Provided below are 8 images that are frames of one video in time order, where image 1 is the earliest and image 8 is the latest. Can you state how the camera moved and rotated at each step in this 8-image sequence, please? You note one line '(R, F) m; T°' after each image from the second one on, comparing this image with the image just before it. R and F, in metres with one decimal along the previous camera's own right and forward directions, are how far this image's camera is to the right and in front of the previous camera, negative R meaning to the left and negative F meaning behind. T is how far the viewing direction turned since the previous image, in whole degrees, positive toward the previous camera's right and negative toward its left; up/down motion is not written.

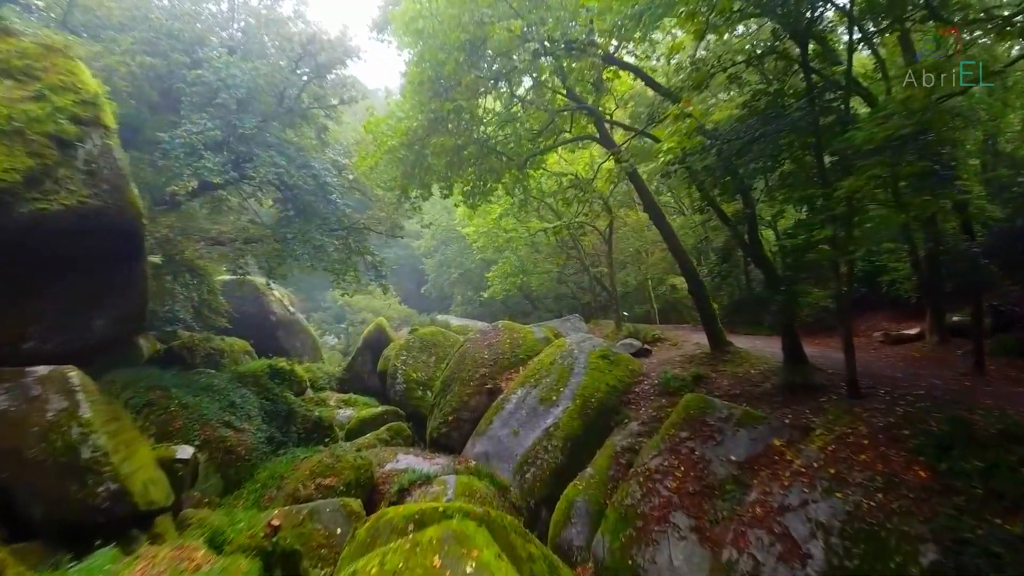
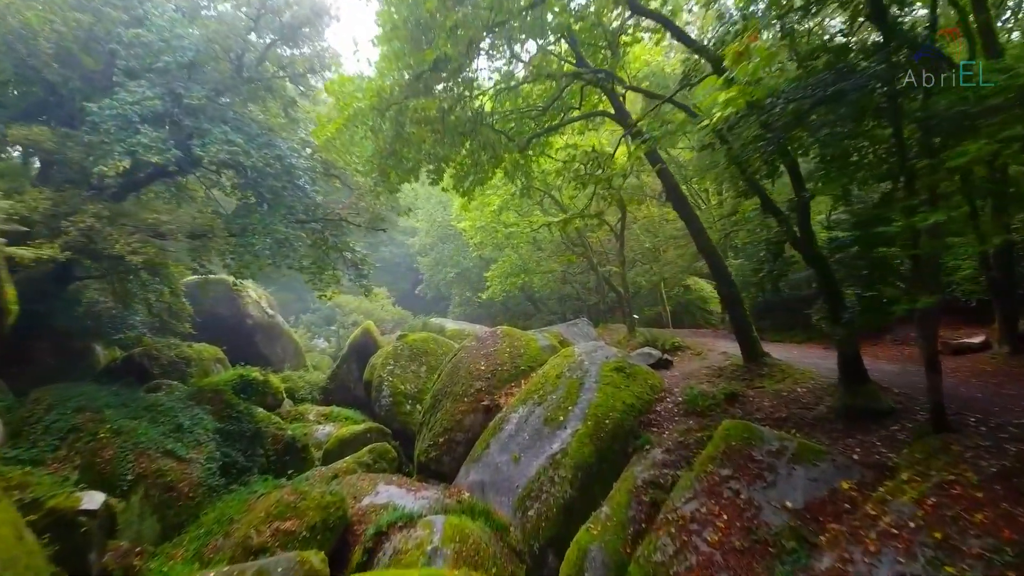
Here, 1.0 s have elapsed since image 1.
(0.0, +1.3) m; 0°
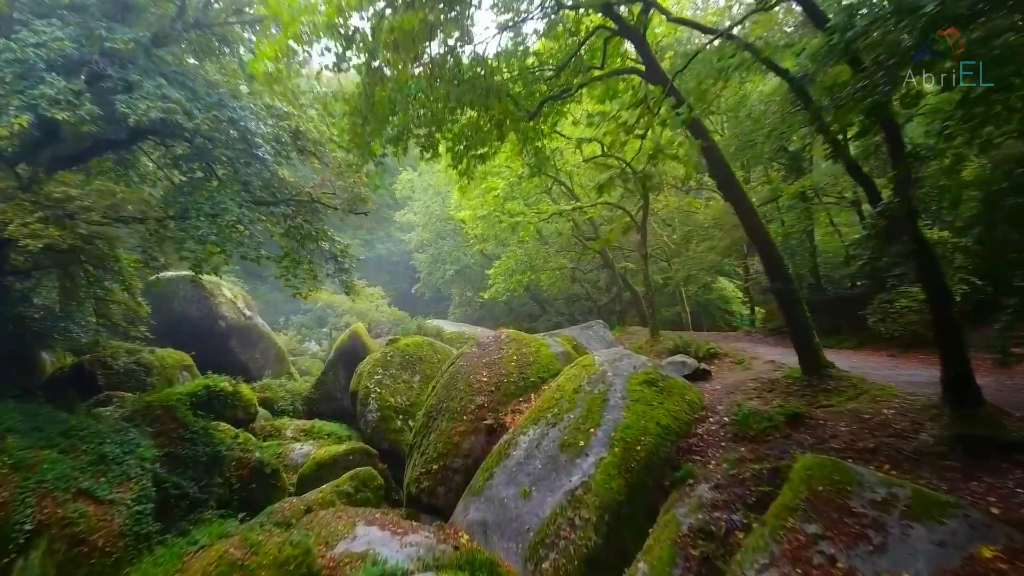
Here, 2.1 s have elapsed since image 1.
(-0.1, +1.4) m; 0°
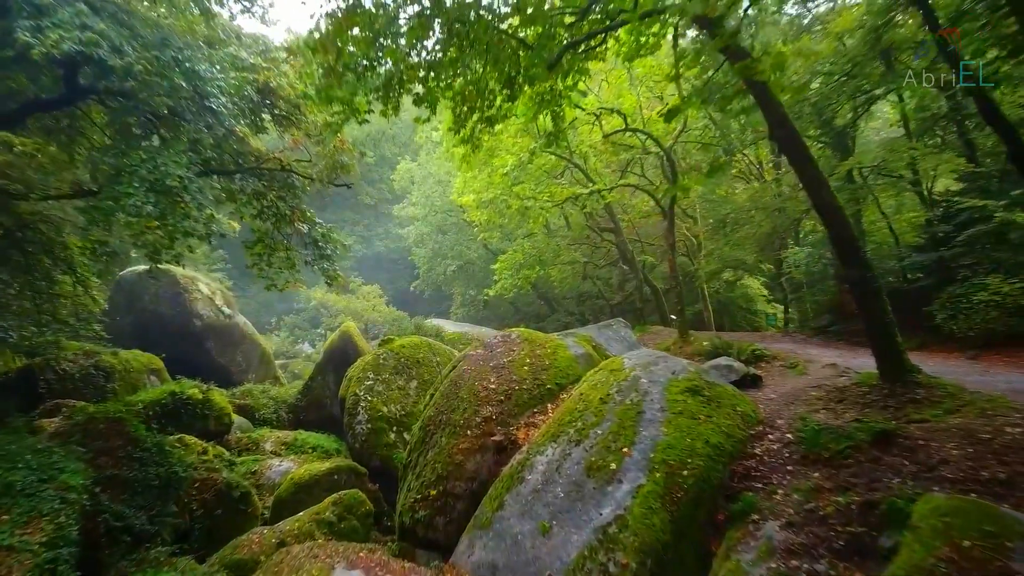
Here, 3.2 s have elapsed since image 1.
(-0.1, +1.1) m; 0°
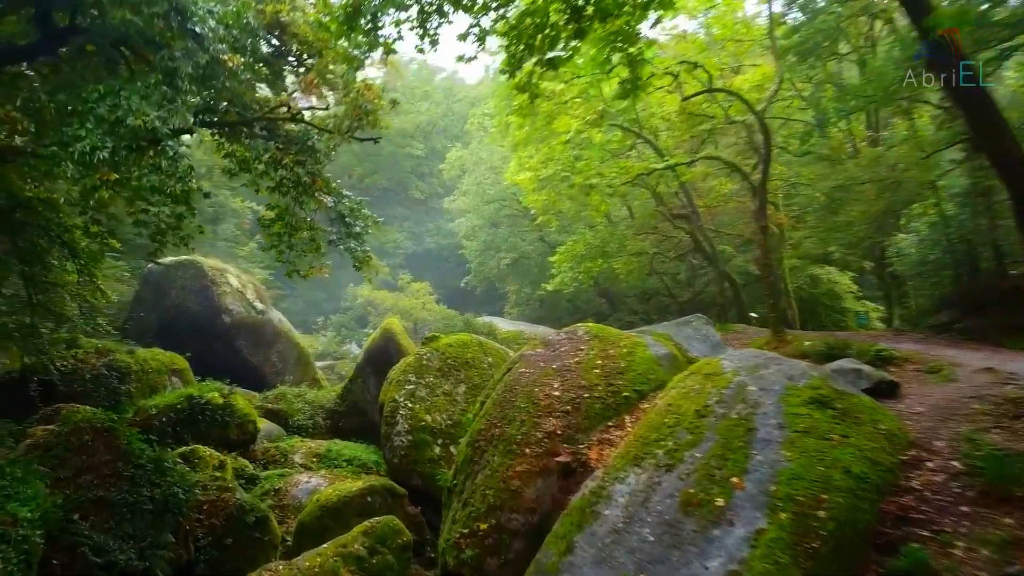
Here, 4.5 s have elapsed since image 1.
(-0.1, +1.1) m; -4°
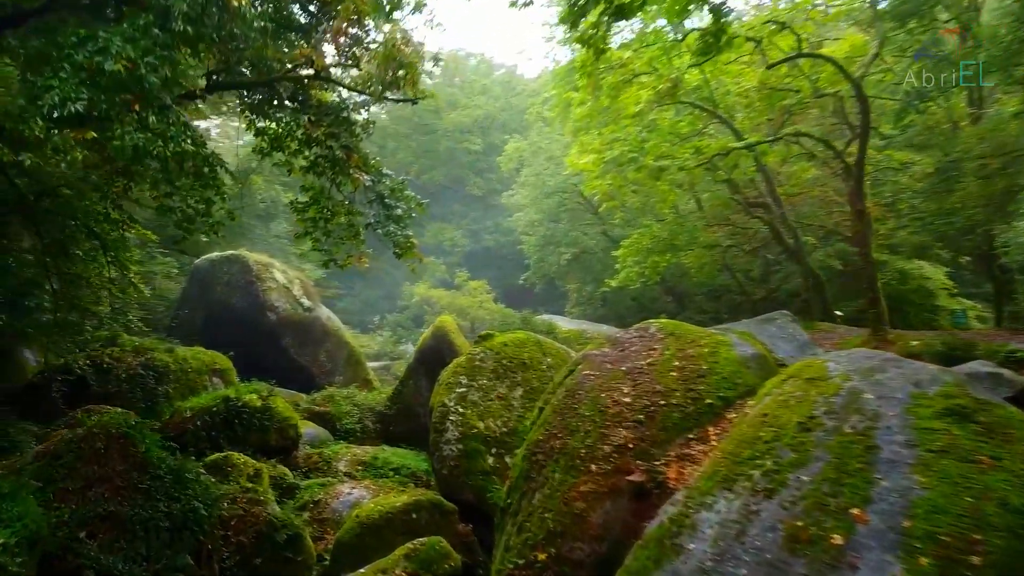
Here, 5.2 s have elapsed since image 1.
(0.0, +0.7) m; -4°
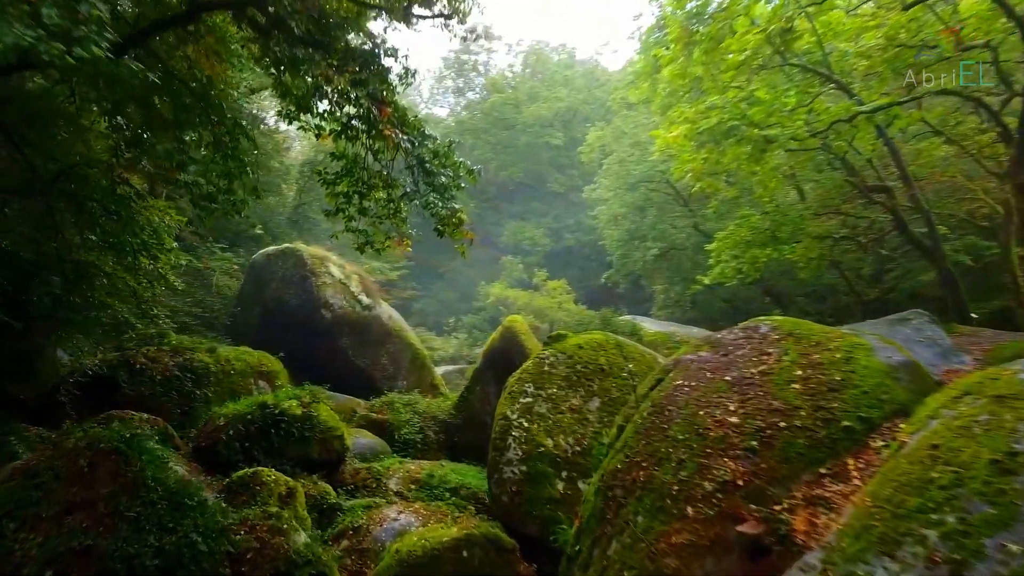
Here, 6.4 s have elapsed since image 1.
(+0.1, +0.9) m; -6°
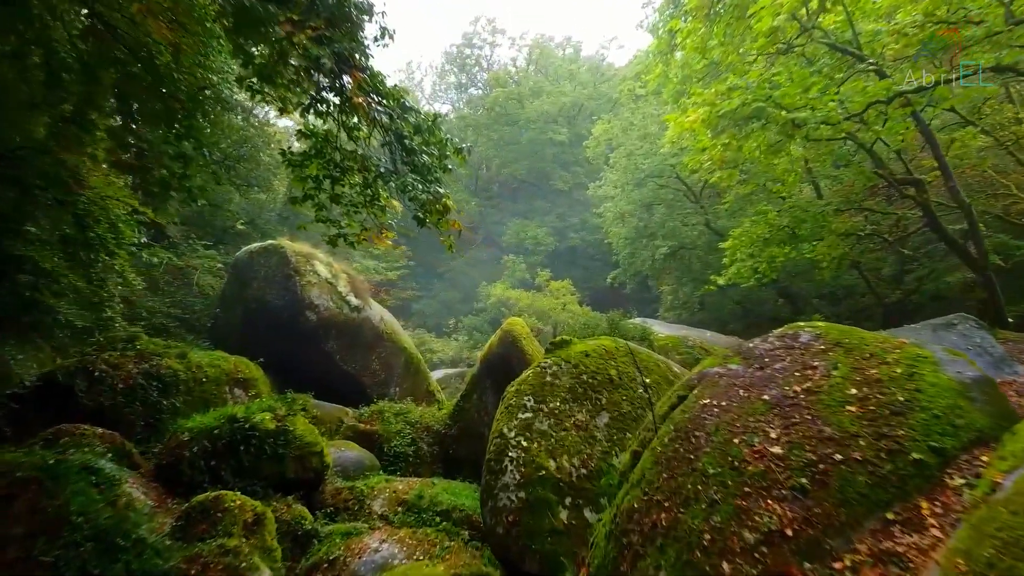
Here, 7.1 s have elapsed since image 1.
(0.0, +0.6) m; 0°
